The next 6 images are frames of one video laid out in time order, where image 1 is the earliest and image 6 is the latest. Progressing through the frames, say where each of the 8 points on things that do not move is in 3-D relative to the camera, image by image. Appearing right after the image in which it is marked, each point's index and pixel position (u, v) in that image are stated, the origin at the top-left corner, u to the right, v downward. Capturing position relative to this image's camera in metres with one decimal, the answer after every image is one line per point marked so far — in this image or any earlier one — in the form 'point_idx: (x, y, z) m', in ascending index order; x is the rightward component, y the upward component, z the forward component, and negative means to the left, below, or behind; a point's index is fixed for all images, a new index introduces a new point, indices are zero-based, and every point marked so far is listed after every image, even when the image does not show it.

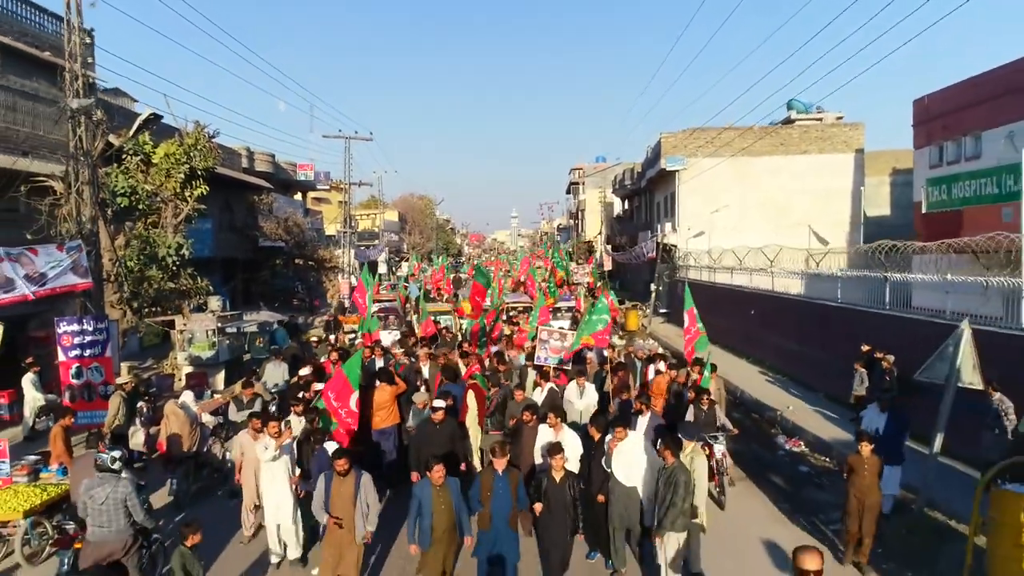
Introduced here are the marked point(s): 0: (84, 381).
0: (-5.9, -1.3, +11.4) m
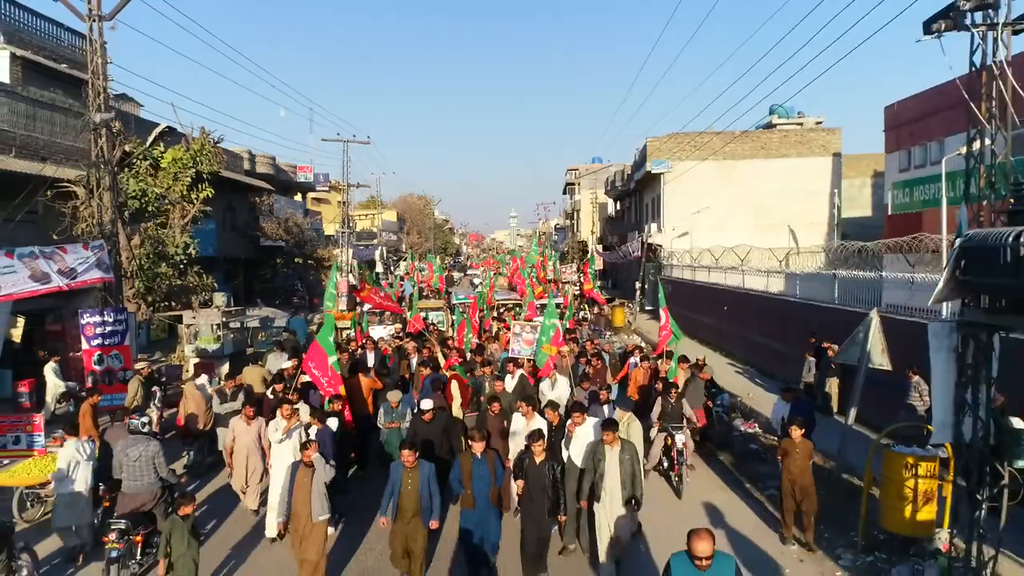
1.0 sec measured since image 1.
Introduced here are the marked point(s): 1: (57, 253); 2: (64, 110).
0: (-6.2, -1.2, +12.6) m
1: (-6.7, +0.5, +12.1) m
2: (-10.0, +4.0, +18.4) m
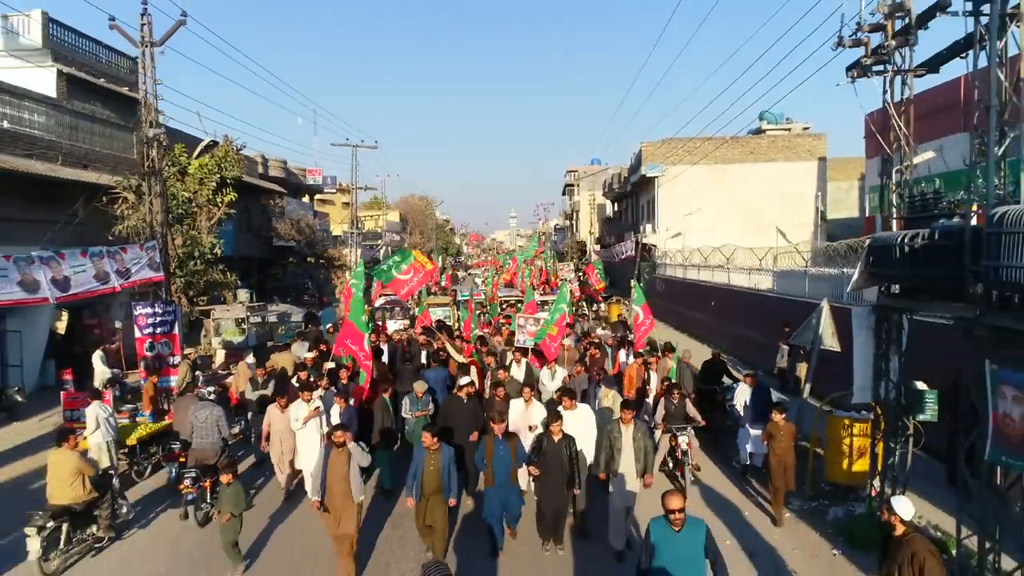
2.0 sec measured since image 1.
0: (-6.2, -1.1, +14.2) m
1: (-6.6, +0.6, +13.8) m
2: (-9.9, +4.0, +20.0) m
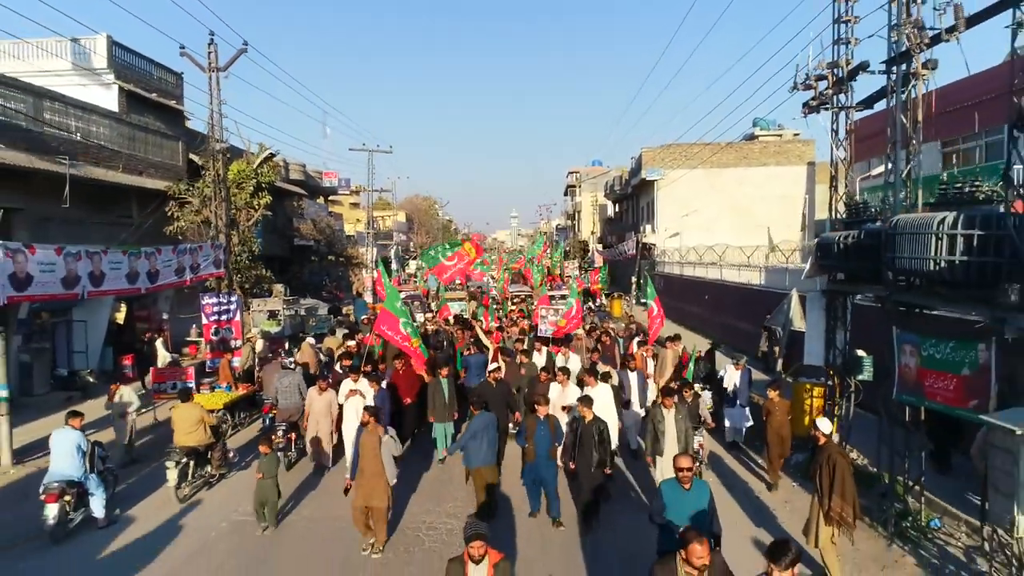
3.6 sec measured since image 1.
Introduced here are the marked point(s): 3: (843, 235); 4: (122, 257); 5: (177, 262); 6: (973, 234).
0: (-5.8, -1.0, +16.4) m
1: (-6.3, +0.7, +15.9) m
2: (-9.6, +4.2, +22.2) m
3: (+3.7, +0.6, +9.3) m
4: (-6.0, +0.5, +12.8) m
5: (-5.9, +0.5, +14.7) m
6: (+3.6, +0.4, +6.5) m
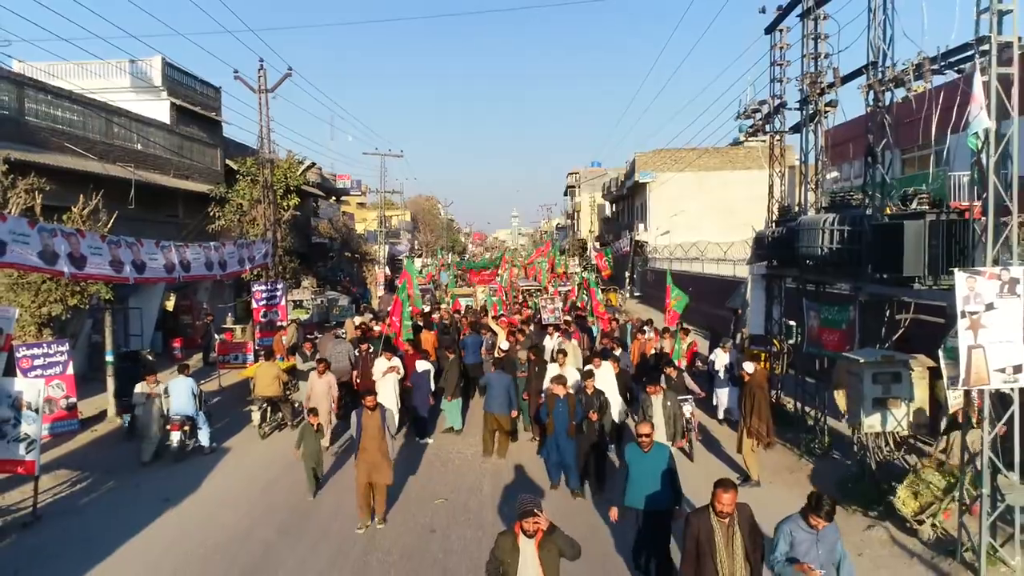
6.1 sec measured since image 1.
0: (-5.7, -0.7, +19.2) m
1: (-6.2, +1.0, +18.8) m
2: (-9.5, +4.4, +25.0) m
3: (+3.8, +0.8, +12.1) m
4: (-5.9, +0.7, +15.6) m
5: (-5.8, +0.7, +17.5) m
6: (+3.8, +0.7, +9.3) m
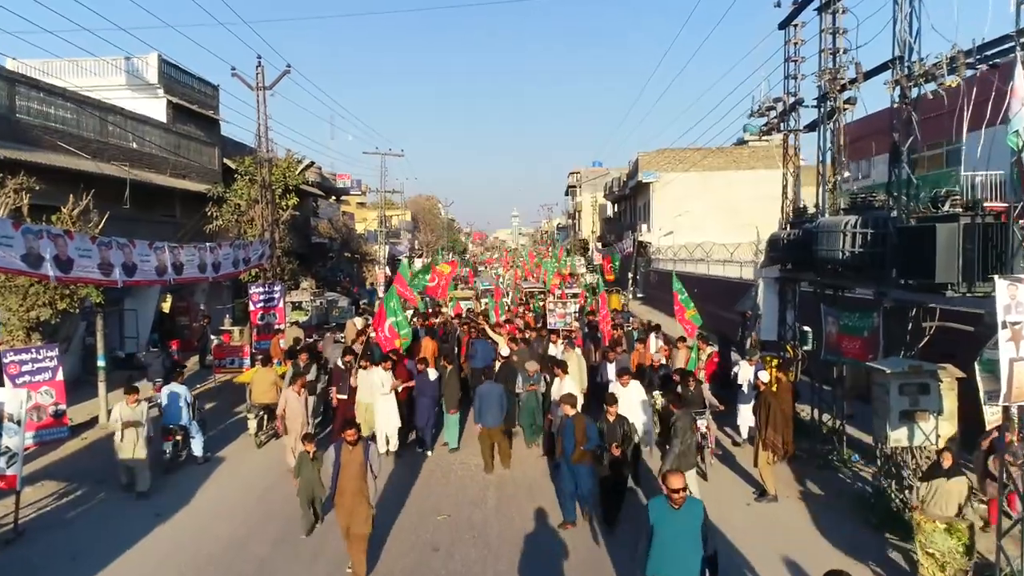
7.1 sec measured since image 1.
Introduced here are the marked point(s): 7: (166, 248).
0: (-5.6, -0.8, +18.8) m
1: (-6.1, +0.9, +18.3) m
2: (-9.4, +4.4, +24.5) m
3: (+3.9, +0.8, +11.7) m
4: (-5.8, +0.7, +15.2) m
5: (-5.8, +0.7, +17.1) m
6: (+3.8, +0.6, +8.9) m
7: (-5.8, +0.7, +13.8) m
